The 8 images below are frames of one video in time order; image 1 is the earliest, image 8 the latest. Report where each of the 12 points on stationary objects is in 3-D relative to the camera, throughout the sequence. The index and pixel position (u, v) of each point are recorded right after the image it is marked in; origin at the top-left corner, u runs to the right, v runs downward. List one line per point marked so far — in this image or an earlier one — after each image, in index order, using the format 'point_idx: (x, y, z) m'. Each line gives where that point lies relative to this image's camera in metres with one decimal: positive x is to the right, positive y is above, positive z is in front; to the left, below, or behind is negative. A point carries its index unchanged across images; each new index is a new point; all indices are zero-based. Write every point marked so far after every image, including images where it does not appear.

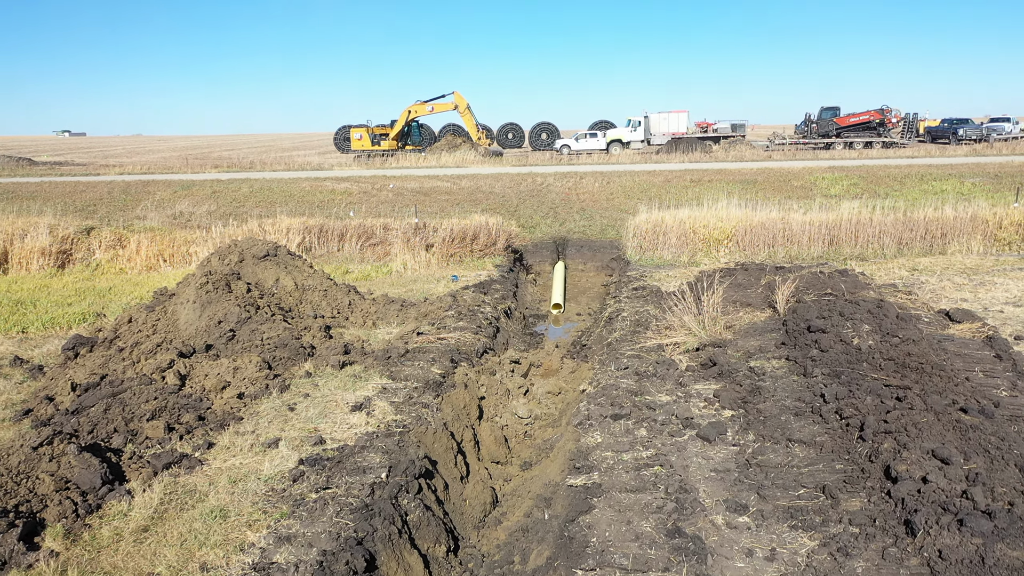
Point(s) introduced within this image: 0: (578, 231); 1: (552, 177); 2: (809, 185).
0: (+0.9, +0.8, +11.6) m
1: (+0.7, +1.9, +14.6) m
2: (+4.8, +1.6, +13.3) m
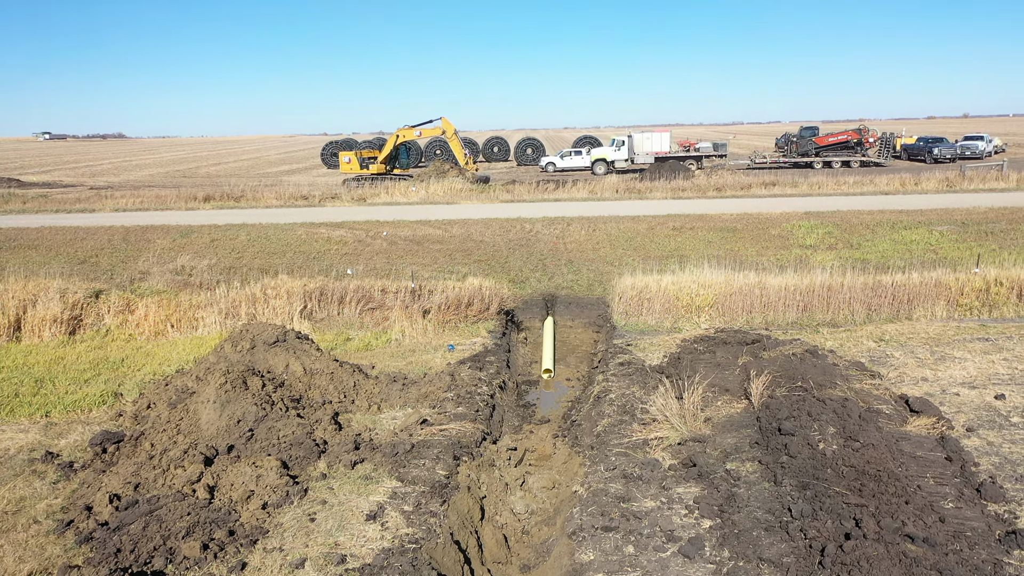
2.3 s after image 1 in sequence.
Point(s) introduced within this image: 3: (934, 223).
0: (+0.8, 0.0, +12.1) m
1: (+0.5, +1.2, +15.1) m
2: (+4.6, +0.9, +13.9) m
3: (+7.3, +1.1, +14.3) m
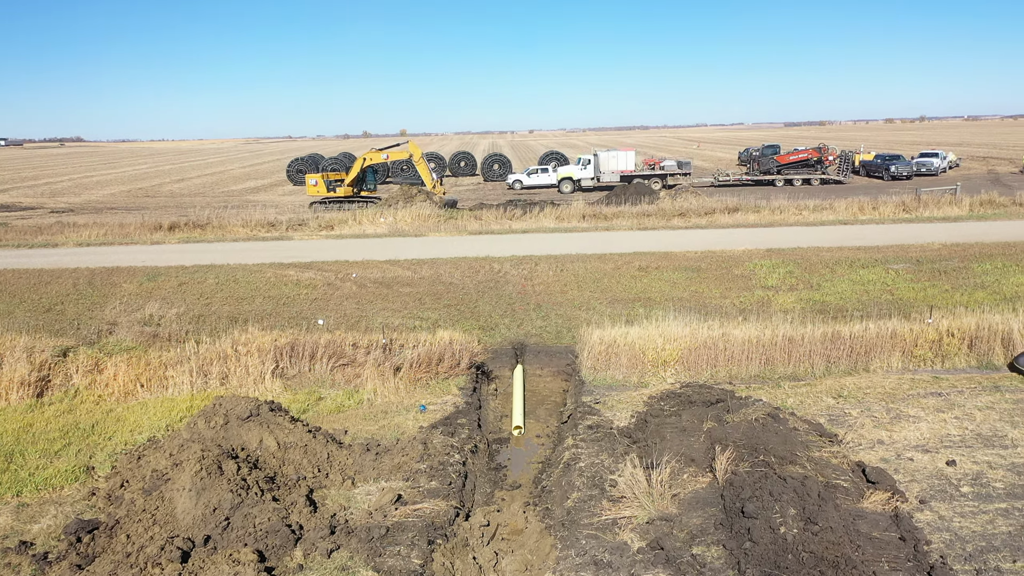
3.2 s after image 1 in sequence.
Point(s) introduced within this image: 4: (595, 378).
0: (+0.3, -0.7, +12.3) m
1: (-0.1, +0.5, +15.3) m
2: (+4.1, +0.2, +14.3) m
3: (+6.8, +0.5, +14.8) m
4: (+1.0, -1.1, +10.3) m
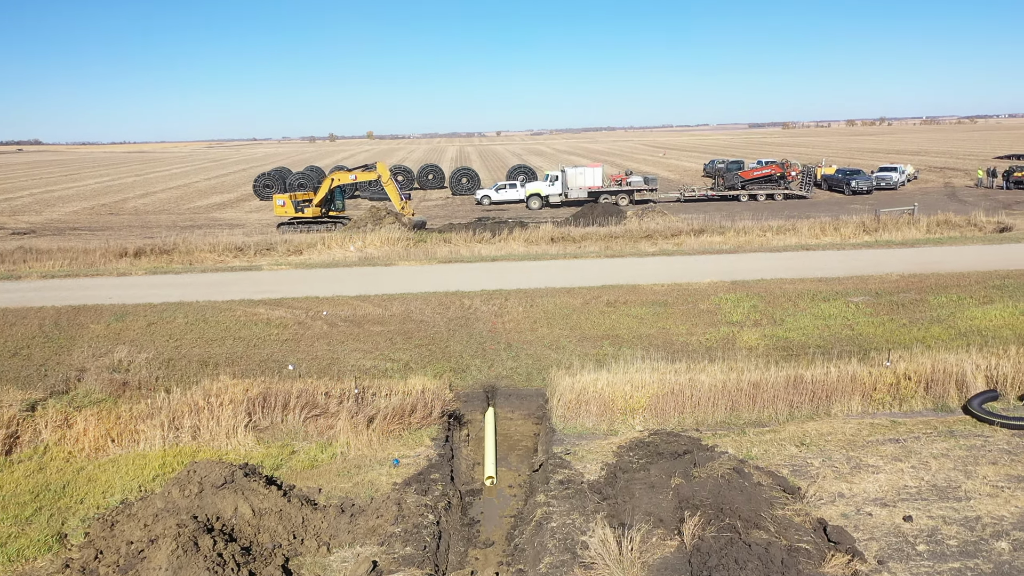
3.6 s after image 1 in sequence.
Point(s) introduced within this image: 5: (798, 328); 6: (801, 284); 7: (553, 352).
0: (-0.1, -1.3, +12.4) m
1: (-0.6, -0.2, +15.4) m
2: (+3.6, -0.4, +14.6) m
3: (+6.2, -0.1, +15.2) m
4: (+0.7, -1.7, +10.5) m
5: (+4.7, -0.6, +13.7) m
6: (+5.5, +0.1, +15.8) m
7: (+0.7, -1.0, +13.1) m
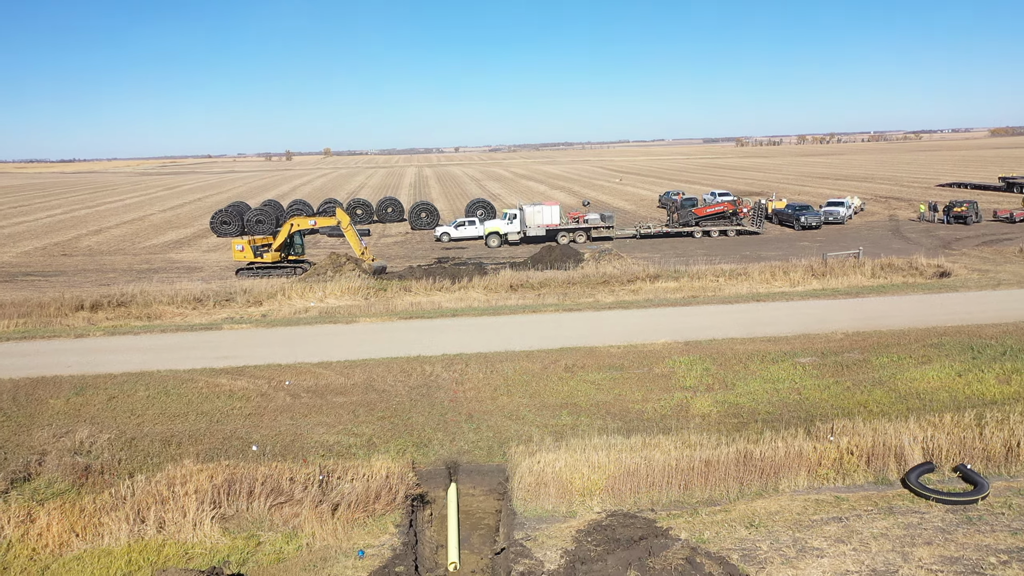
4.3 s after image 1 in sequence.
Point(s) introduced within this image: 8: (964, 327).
0: (-0.7, -2.5, +12.7) m
1: (-1.4, -1.4, +15.7) m
2: (+2.8, -1.6, +15.1) m
3: (+5.5, -1.3, +15.8) m
4: (+0.2, -2.9, +10.8) m
5: (+4.1, -1.8, +14.2) m
6: (+4.8, -1.1, +16.4) m
7: (0.0, -2.2, +13.4) m
8: (+9.3, -0.8, +17.0) m
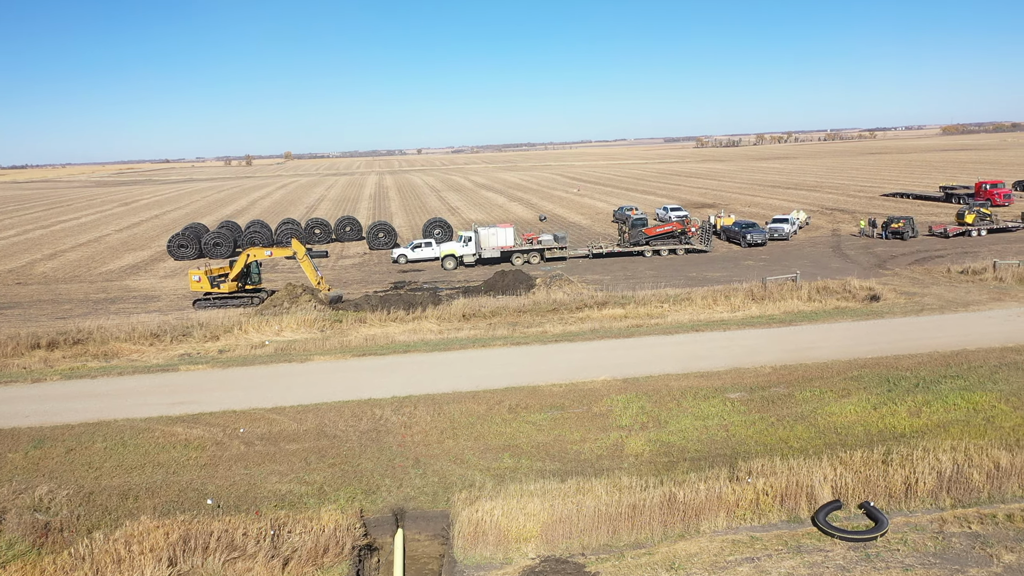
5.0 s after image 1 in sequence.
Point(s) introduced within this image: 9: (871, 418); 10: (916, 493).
0: (-1.6, -3.4, +13.5) m
1: (-2.5, -2.4, +16.5) m
2: (+1.8, -2.4, +16.0) m
3: (+4.4, -2.1, +16.8) m
4: (-0.6, -3.8, +11.6) m
5: (+3.1, -2.6, +15.2) m
6: (+3.6, -1.9, +17.4) m
7: (-0.9, -3.1, +14.2) m
8: (+8.1, -1.6, +18.1) m
9: (+6.7, -2.4, +15.5) m
10: (+6.2, -3.2, +12.7) m
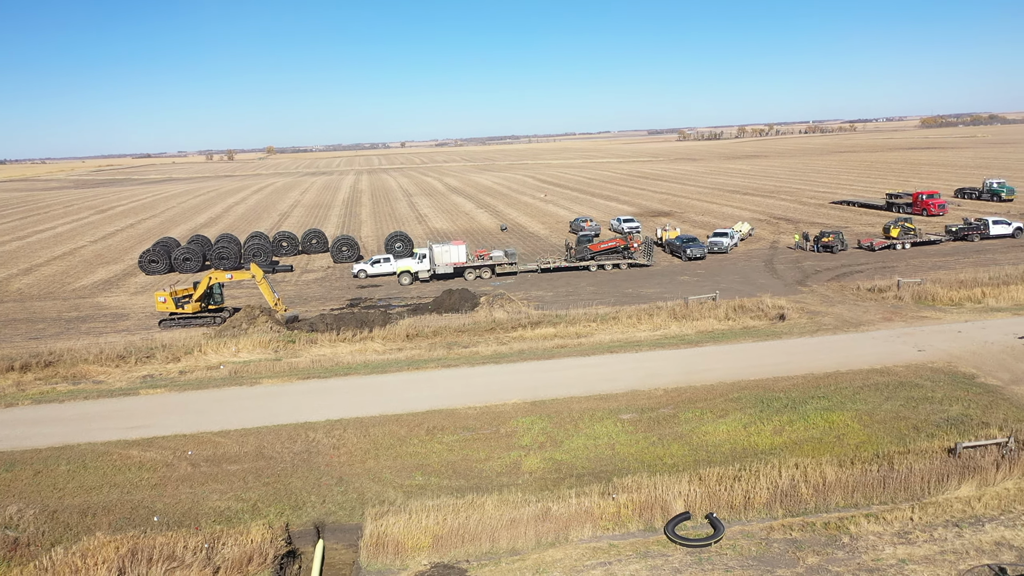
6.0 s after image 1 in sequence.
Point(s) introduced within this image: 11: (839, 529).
0: (-3.4, -4.2, +15.7) m
1: (-4.3, -3.2, +18.7) m
2: (0.0, -3.2, +18.3) m
3: (+2.5, -2.9, +19.2) m
4: (-2.4, -4.6, +13.9) m
5: (+1.2, -3.4, +17.5) m
6: (+1.8, -2.7, +19.7) m
7: (-2.7, -3.9, +16.4) m
8: (+6.3, -2.3, +20.5) m
9: (+4.9, -3.2, +17.9) m
10: (+4.4, -4.0, +15.1) m
11: (+5.7, -4.2, +14.3) m
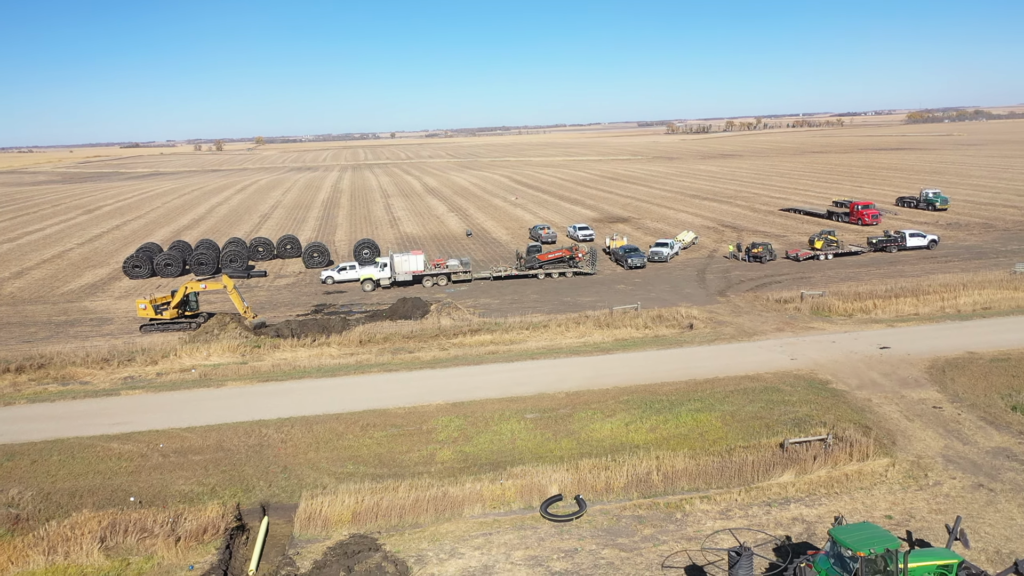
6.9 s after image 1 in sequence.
0: (-5.5, -4.8, +19.3) m
1: (-6.4, -3.7, +22.2) m
2: (-2.1, -3.8, +21.9) m
3: (+0.4, -3.4, +22.8) m
4: (-4.5, -5.2, +17.5) m
5: (-0.9, -4.0, +21.1) m
6: (-0.3, -3.2, +23.3) m
7: (-4.8, -4.5, +20.0) m
8: (+4.1, -2.8, +24.2) m
9: (+2.8, -3.8, +21.5) m
10: (+2.4, -4.6, +18.8) m
11: (+3.6, -4.8, +18.0) m
